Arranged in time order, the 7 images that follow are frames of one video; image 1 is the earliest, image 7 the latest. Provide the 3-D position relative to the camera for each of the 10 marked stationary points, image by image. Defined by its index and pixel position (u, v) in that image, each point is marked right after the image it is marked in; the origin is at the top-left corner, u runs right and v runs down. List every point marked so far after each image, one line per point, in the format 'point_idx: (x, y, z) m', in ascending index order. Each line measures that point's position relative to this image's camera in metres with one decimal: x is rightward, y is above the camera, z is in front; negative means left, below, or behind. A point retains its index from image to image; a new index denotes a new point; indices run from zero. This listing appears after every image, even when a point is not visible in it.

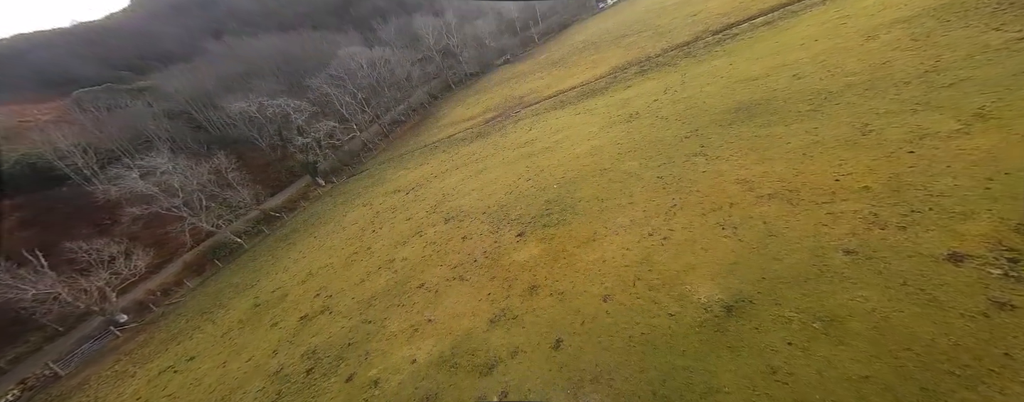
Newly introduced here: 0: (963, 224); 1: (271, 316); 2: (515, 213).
0: (+9.8, -0.5, +6.9) m
1: (-11.8, -5.6, +15.4) m
2: (+0.2, -0.5, +14.6) m
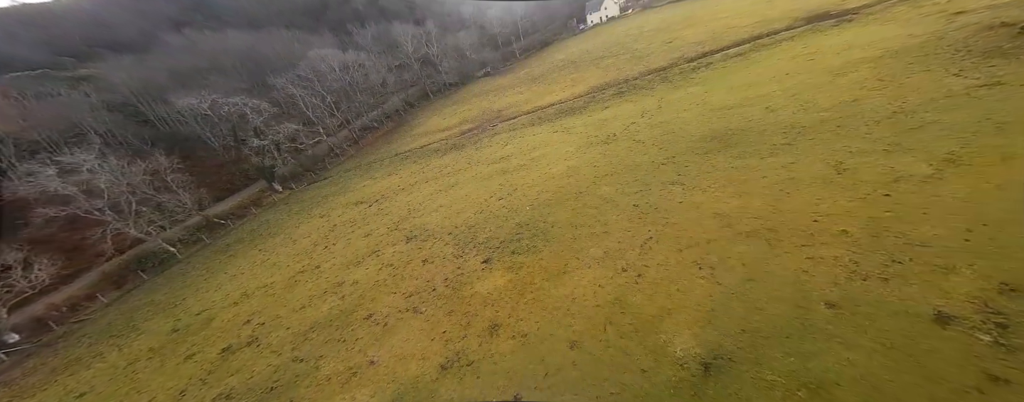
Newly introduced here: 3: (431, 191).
0: (+8.9, -1.6, +6.5) m
1: (-13.5, -6.0, +13.3) m
2: (-1.3, -1.4, +13.5) m
3: (-5.1, +0.7, +19.8) m
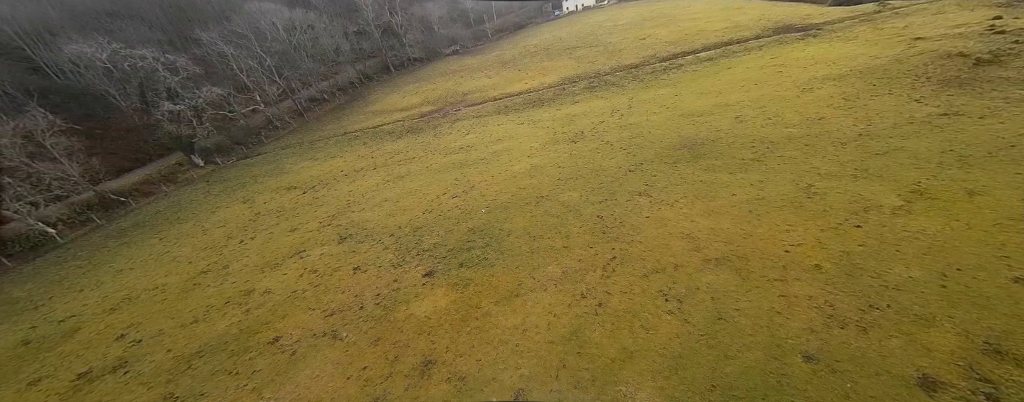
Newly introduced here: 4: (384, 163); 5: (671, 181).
0: (+7.7, -2.5, +5.9) m
1: (-15.5, -5.4, +10.4) m
2: (-3.1, -1.4, +11.8) m
3: (-7.5, +1.2, +17.5) m
4: (-8.0, +2.4, +19.7) m
5: (+6.0, +0.7, +12.1) m
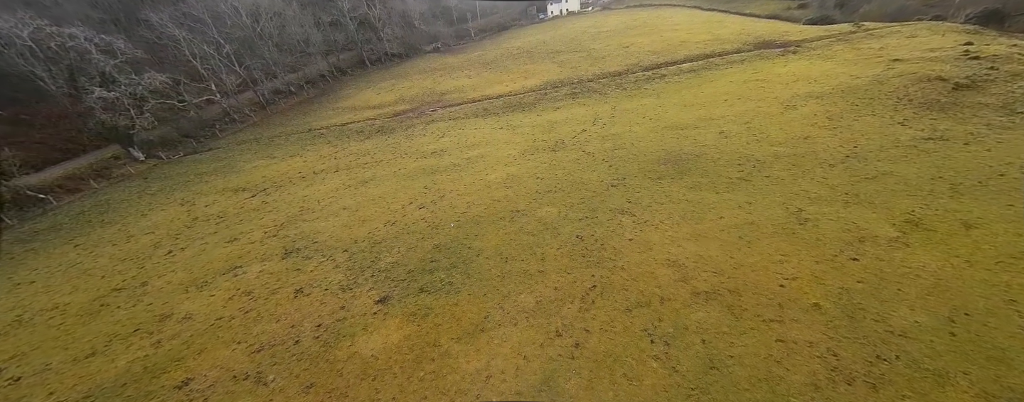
0: (+7.0, -3.1, +5.1) m
1: (-16.5, -5.4, +8.2) m
2: (-4.1, -1.8, +10.4) m
3: (-8.8, +0.9, +15.9) m
4: (-9.3, +2.1, +18.1) m
5: (+5.1, 0.0, +11.3) m
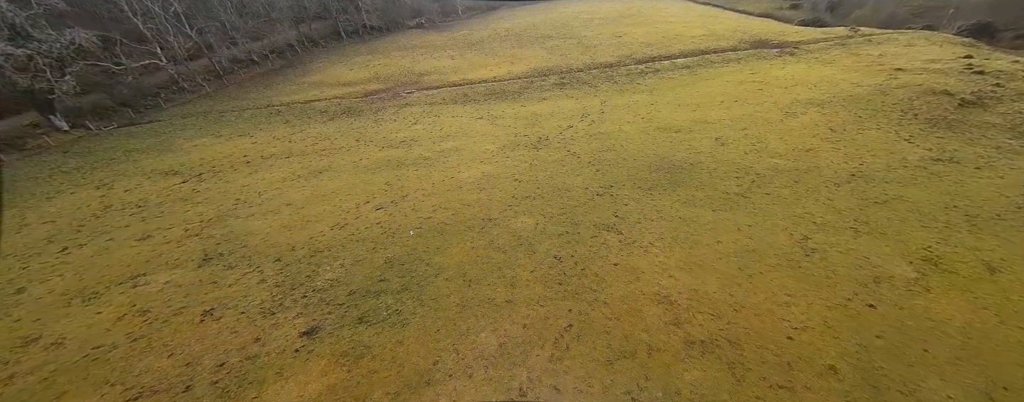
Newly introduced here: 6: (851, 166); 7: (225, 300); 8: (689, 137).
0: (+6.2, -4.0, +4.0) m
1: (-17.5, -5.1, +6.0) m
2: (-5.1, -1.9, +8.6) m
3: (-9.9, +1.2, +13.8) m
4: (-10.5, +2.6, +15.9) m
5: (+4.1, -0.4, +9.9) m
6: (+11.8, +1.2, +11.0) m
7: (-7.2, -2.5, +8.0) m
8: (+7.8, +2.9, +14.0) m
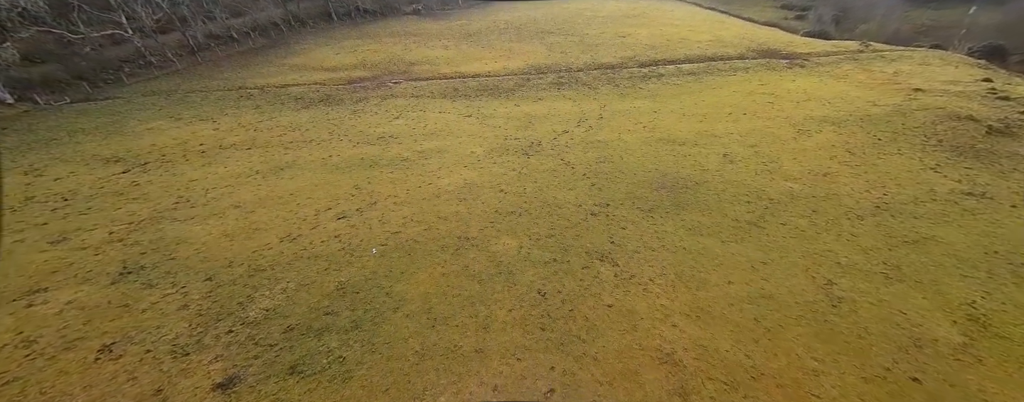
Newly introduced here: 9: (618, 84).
0: (+5.6, -4.9, +2.9) m
1: (-18.1, -4.7, +4.3) m
2: (-5.6, -2.2, +7.2) m
3: (-10.4, +1.3, +12.2) m
4: (-10.9, +2.7, +14.3) m
5: (+3.6, -1.1, +8.7) m
6: (+11.3, +0.1, +9.9) m
7: (-7.7, -2.7, +6.5) m
8: (+7.4, +2.0, +12.8) m
9: (+6.4, +7.0, +19.1) m
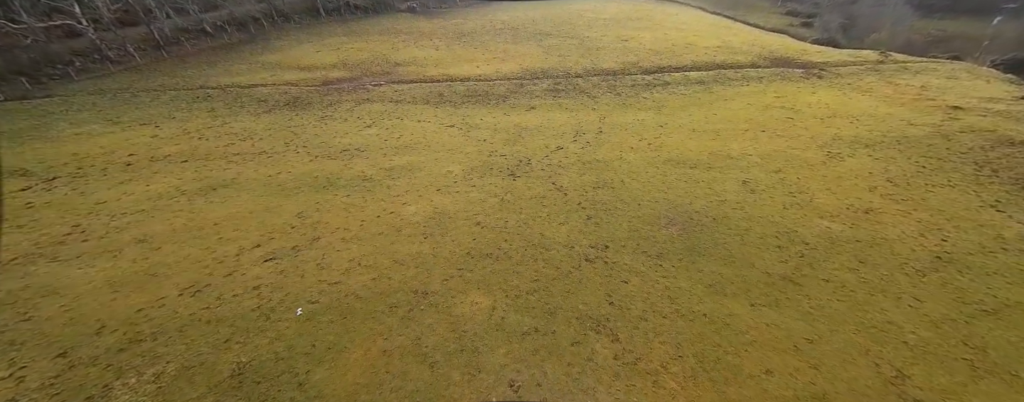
0: (+5.0, -5.9, +0.9) m
1: (-18.8, -5.3, +2.3) m
2: (-6.3, -3.0, +5.2) m
3: (-11.0, +0.5, +10.2) m
4: (-11.5, +1.9, +12.2) m
5: (+3.0, -2.2, +6.7) m
6: (+10.7, -1.1, +8.0) m
7: (-8.4, -3.5, +4.5) m
8: (+6.7, +0.9, +10.9) m
9: (+5.8, +5.8, +17.2) m
